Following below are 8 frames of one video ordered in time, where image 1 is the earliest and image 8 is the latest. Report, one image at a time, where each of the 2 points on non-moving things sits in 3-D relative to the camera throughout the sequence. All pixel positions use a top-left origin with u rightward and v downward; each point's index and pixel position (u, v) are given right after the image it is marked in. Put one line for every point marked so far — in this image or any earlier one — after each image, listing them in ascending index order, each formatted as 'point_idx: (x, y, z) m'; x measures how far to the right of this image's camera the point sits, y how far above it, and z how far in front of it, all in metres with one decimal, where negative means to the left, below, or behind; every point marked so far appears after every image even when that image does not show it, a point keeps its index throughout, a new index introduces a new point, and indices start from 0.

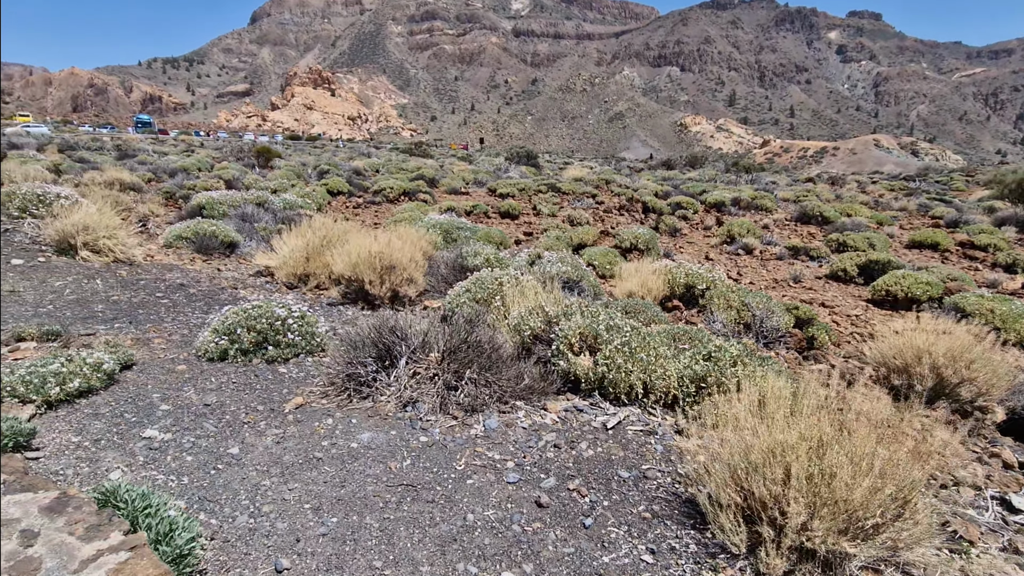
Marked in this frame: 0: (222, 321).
0: (-2.0, -0.2, +4.1) m
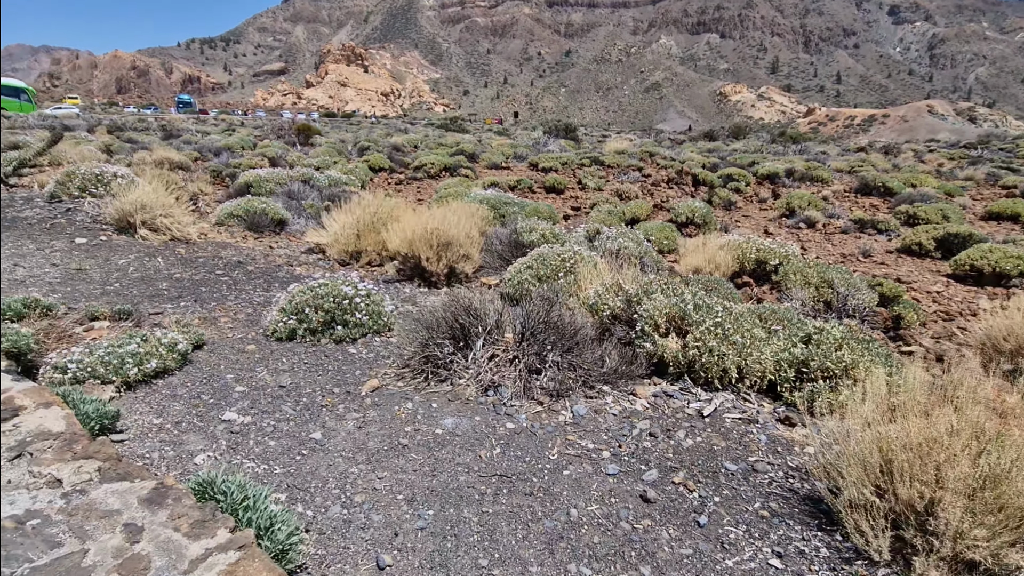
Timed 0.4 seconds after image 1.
0: (-1.5, -0.1, +4.0) m
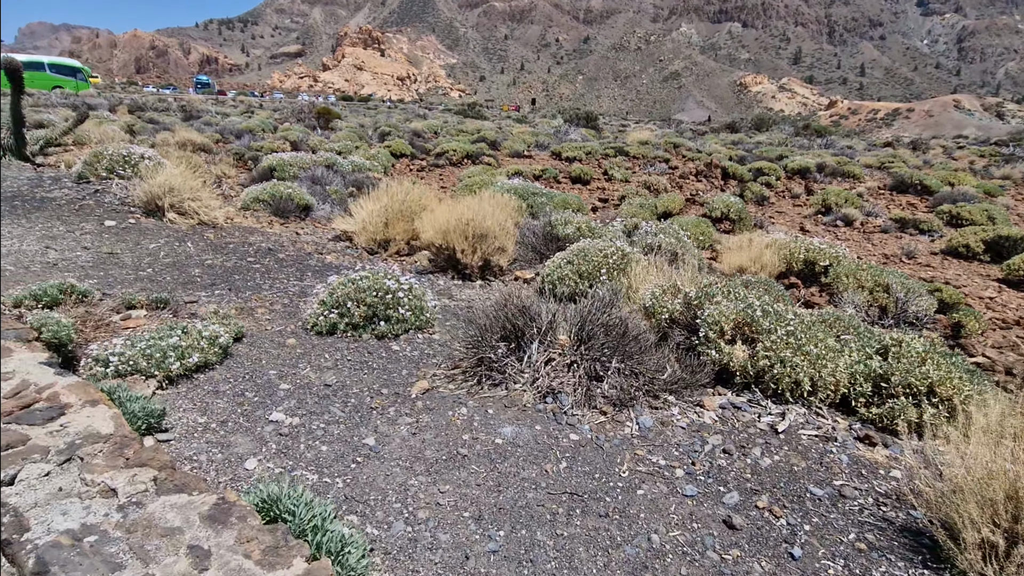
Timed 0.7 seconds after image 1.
0: (-1.2, 0.0, +3.9) m
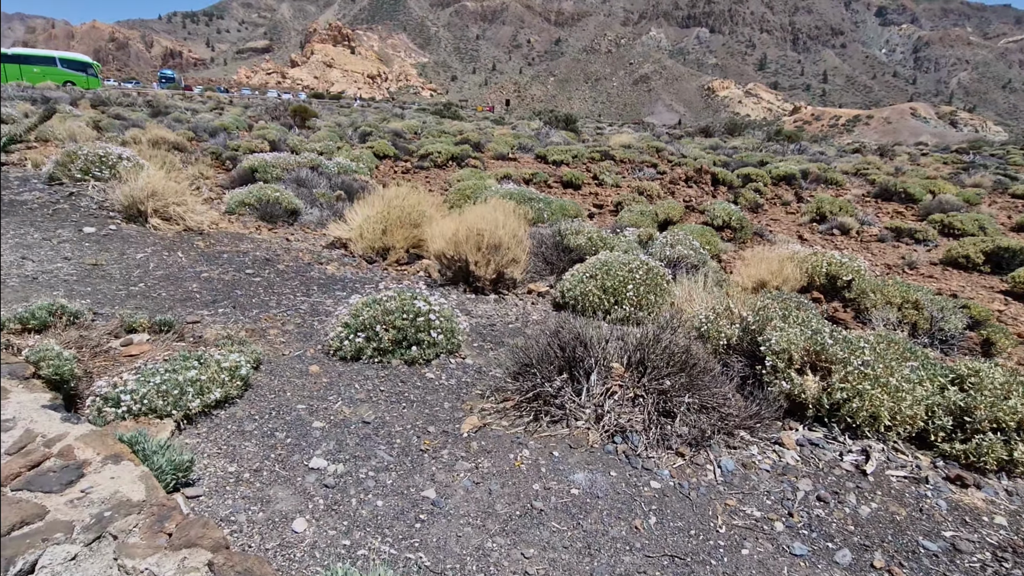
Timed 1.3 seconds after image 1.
0: (-1.0, -0.2, +3.5) m
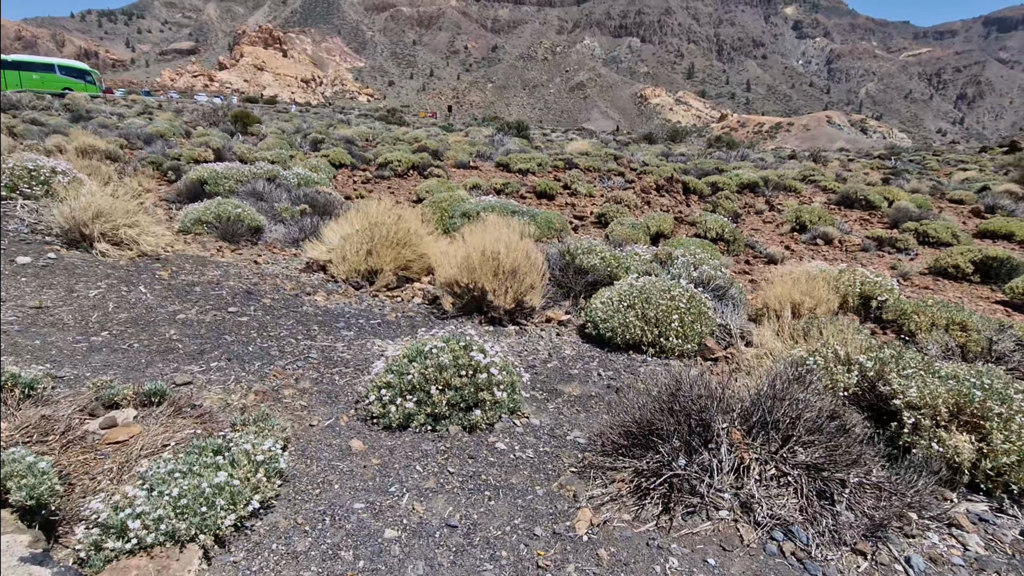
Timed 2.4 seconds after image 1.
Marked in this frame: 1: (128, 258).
0: (-0.6, -0.4, +2.9) m
1: (-3.8, +0.3, +5.7) m
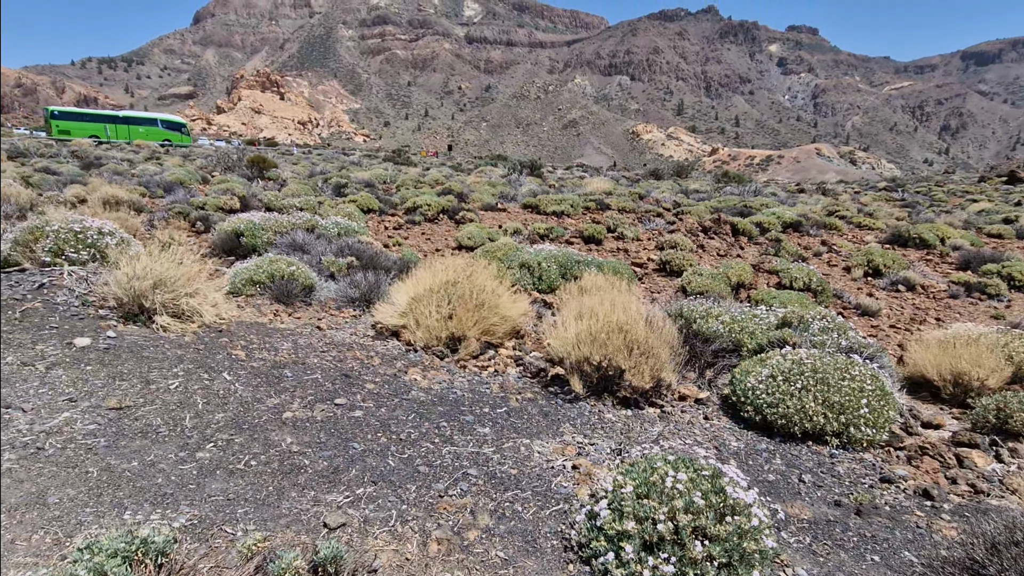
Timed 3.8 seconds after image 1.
0: (+0.4, -0.9, +2.3) m
1: (-2.8, -0.4, +5.1) m
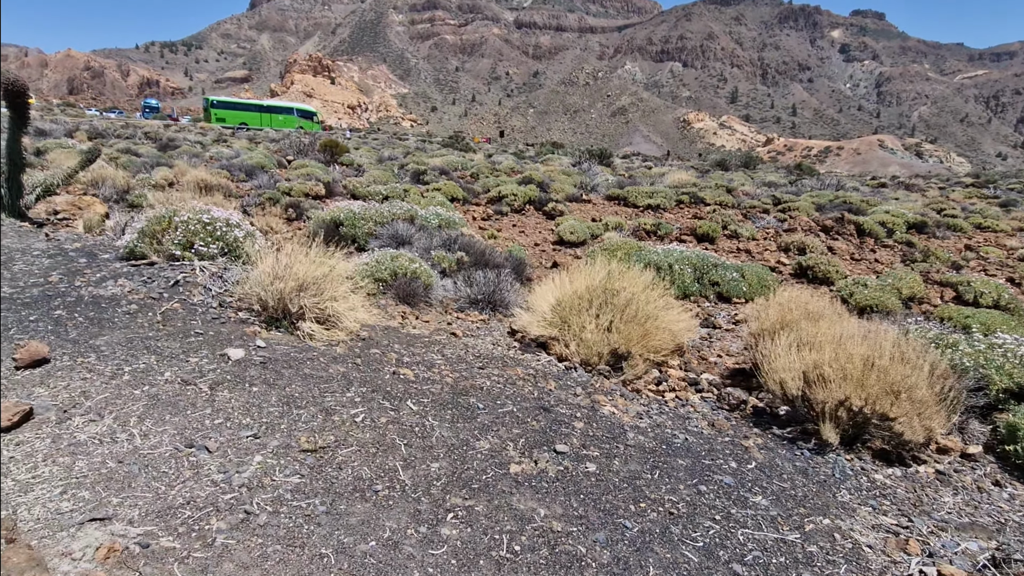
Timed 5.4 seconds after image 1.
0: (+1.7, -1.1, +1.5) m
1: (-1.3, -0.4, +4.5) m
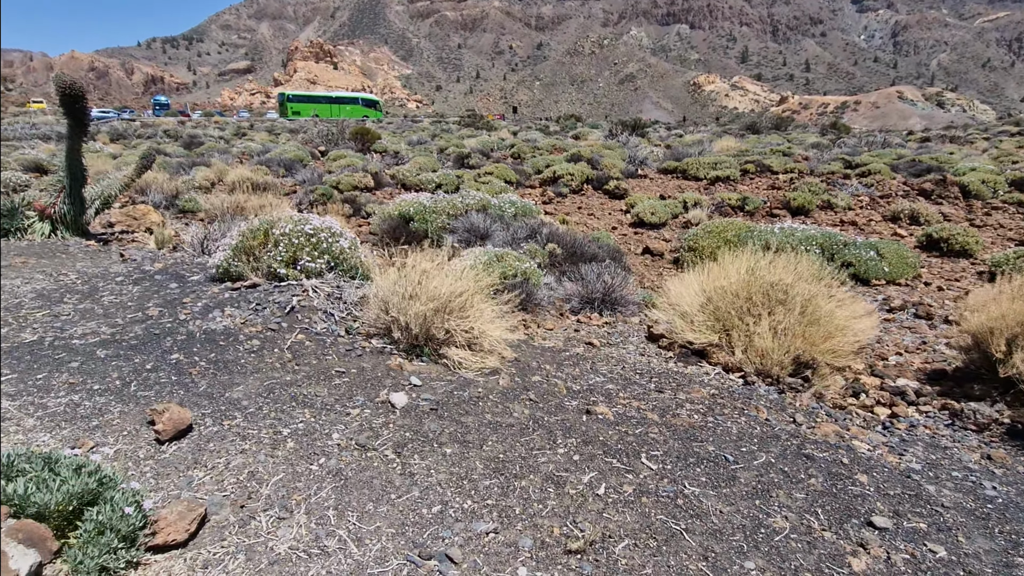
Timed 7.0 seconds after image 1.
0: (+2.9, -1.1, +0.7) m
1: (-0.1, -0.5, +3.8) m
